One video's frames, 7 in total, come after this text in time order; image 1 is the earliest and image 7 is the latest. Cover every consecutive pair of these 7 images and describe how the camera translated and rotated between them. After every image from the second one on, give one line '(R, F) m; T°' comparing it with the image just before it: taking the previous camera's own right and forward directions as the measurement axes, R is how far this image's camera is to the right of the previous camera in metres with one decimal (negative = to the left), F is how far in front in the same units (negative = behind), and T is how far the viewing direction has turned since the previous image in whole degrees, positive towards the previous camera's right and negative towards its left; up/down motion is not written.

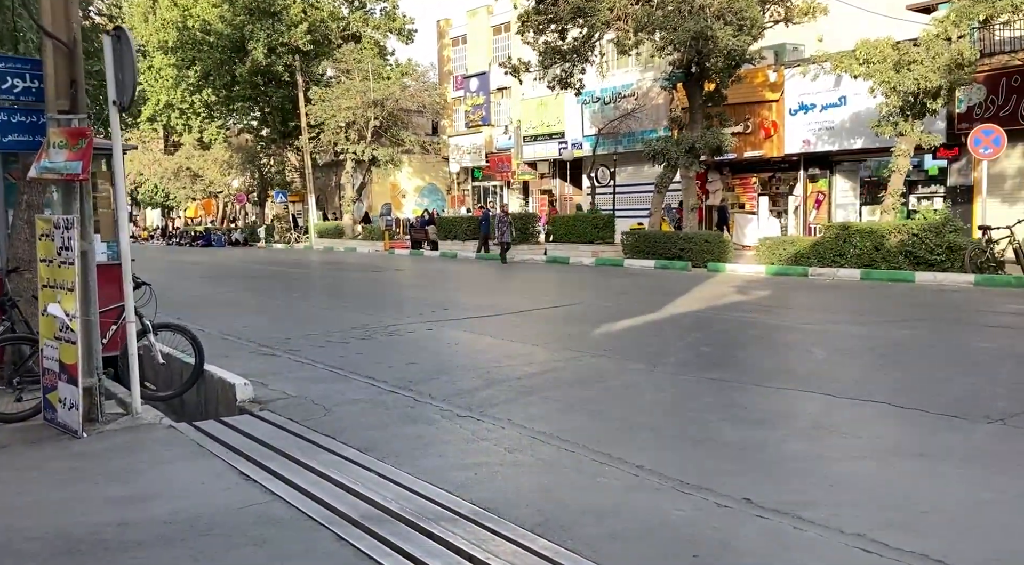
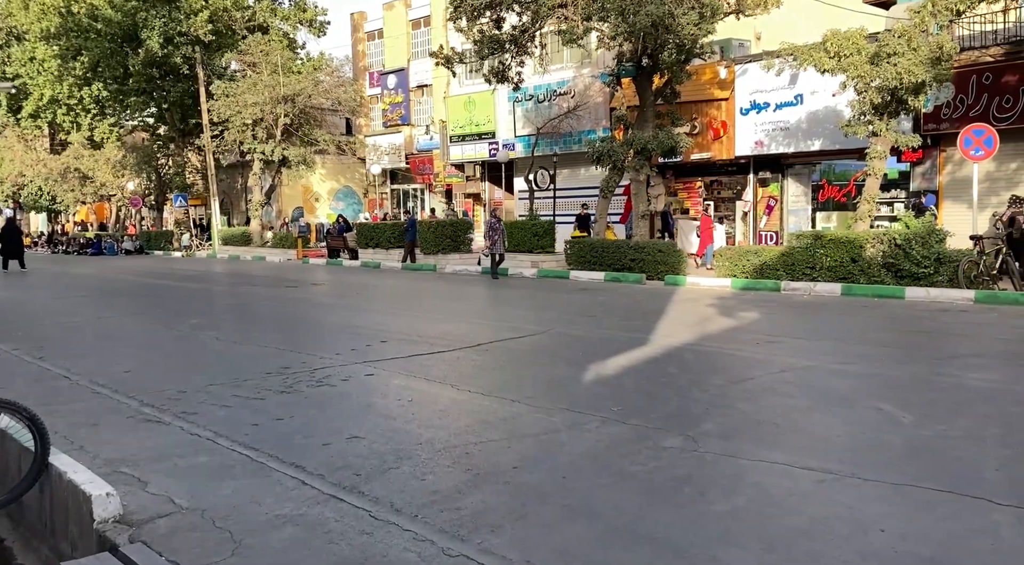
(-0.5, +2.2) m; +6°
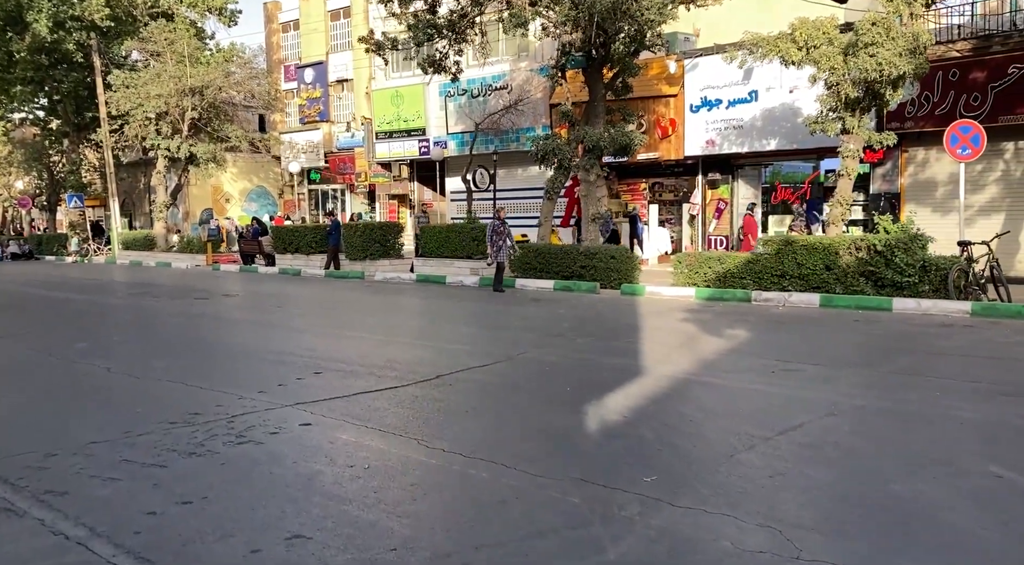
(-0.5, +1.7) m; +6°
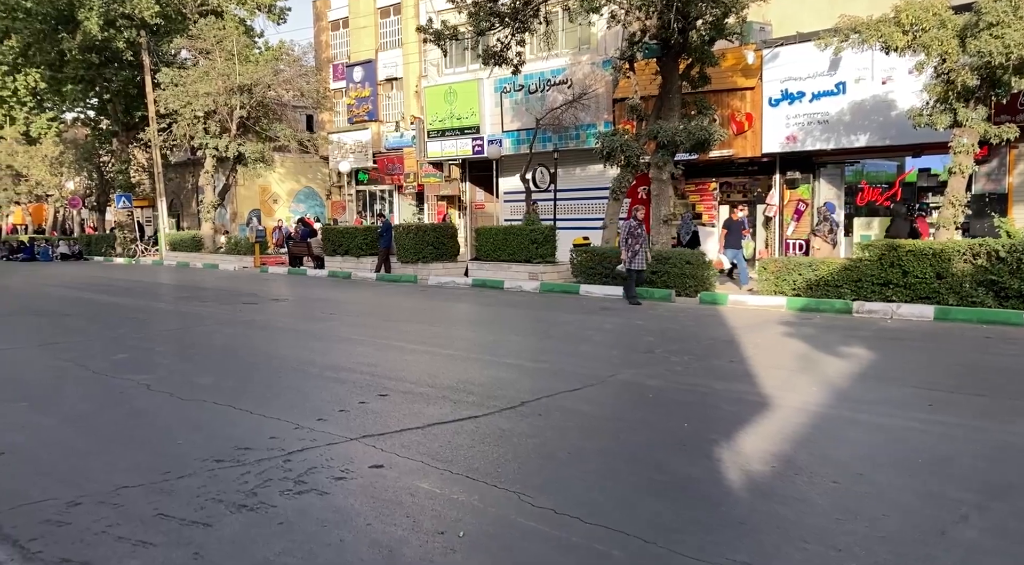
(-0.5, +1.2) m; -3°
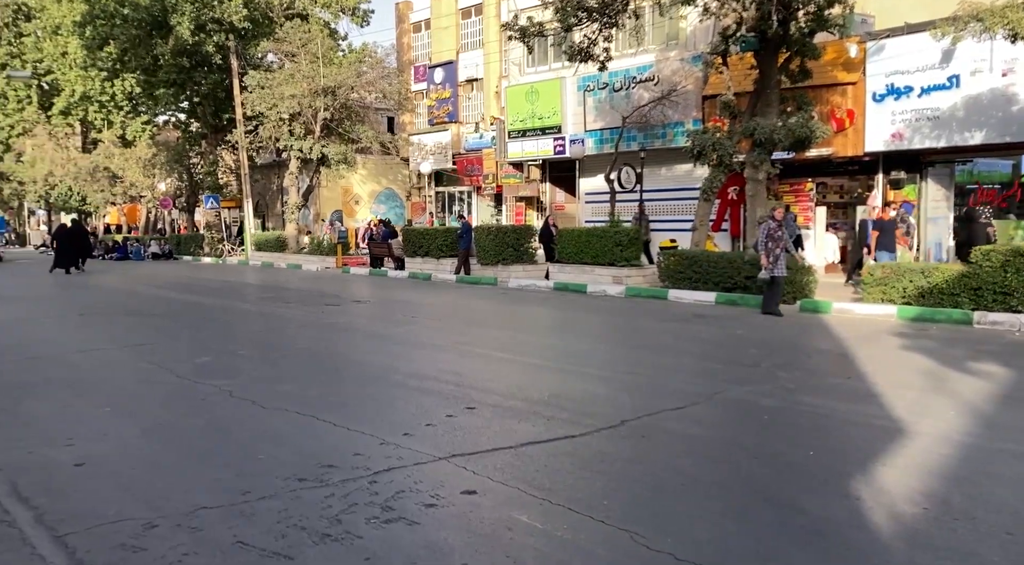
(-0.2, +0.5) m; -5°
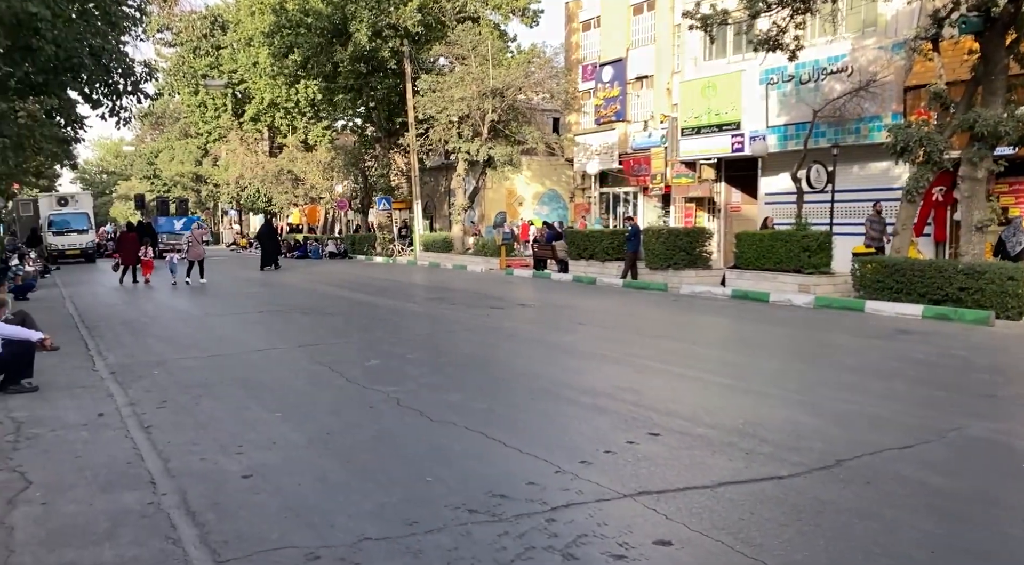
(-0.2, +0.7) m; -11°
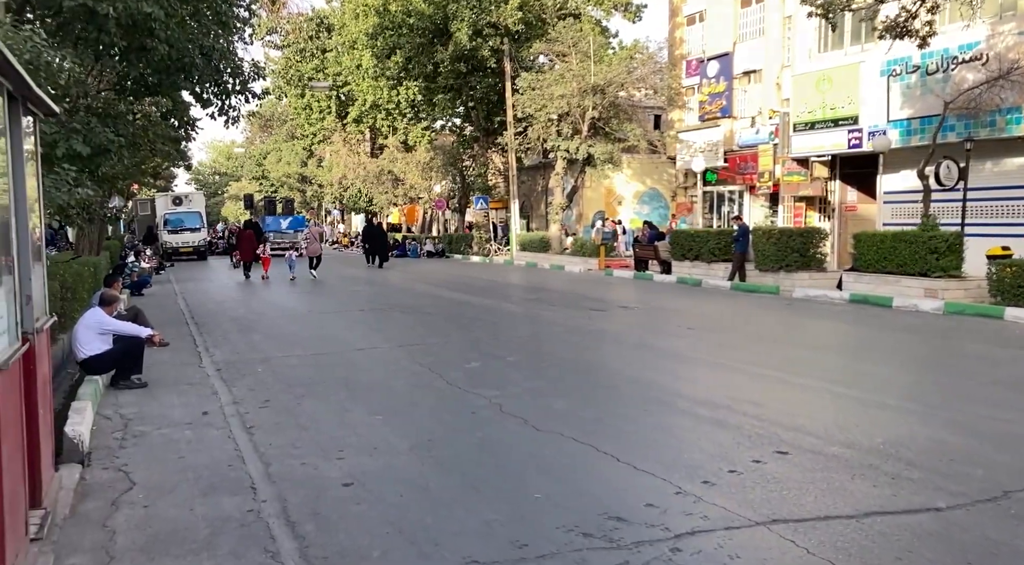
(-0.1, +0.4) m; -6°
